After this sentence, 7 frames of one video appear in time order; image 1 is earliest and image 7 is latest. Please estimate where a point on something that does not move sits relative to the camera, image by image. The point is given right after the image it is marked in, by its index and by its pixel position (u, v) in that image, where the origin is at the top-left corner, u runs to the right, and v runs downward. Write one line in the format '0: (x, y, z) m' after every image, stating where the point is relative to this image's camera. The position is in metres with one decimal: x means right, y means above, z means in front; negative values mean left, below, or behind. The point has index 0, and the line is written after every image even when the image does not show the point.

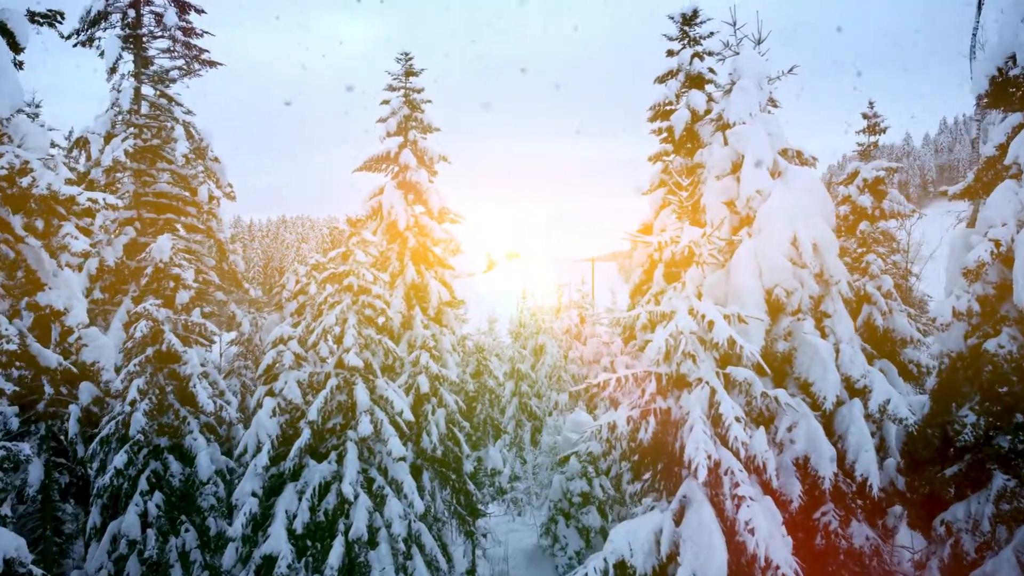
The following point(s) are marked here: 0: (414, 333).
0: (-3.7, -1.7, +19.4) m
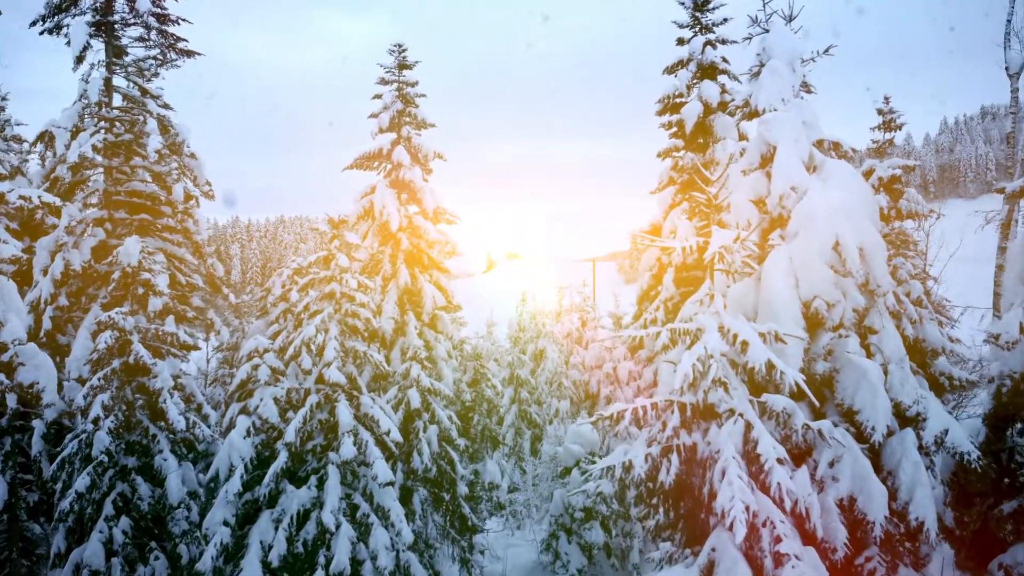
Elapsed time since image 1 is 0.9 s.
0: (-3.7, -1.8, +18.4) m
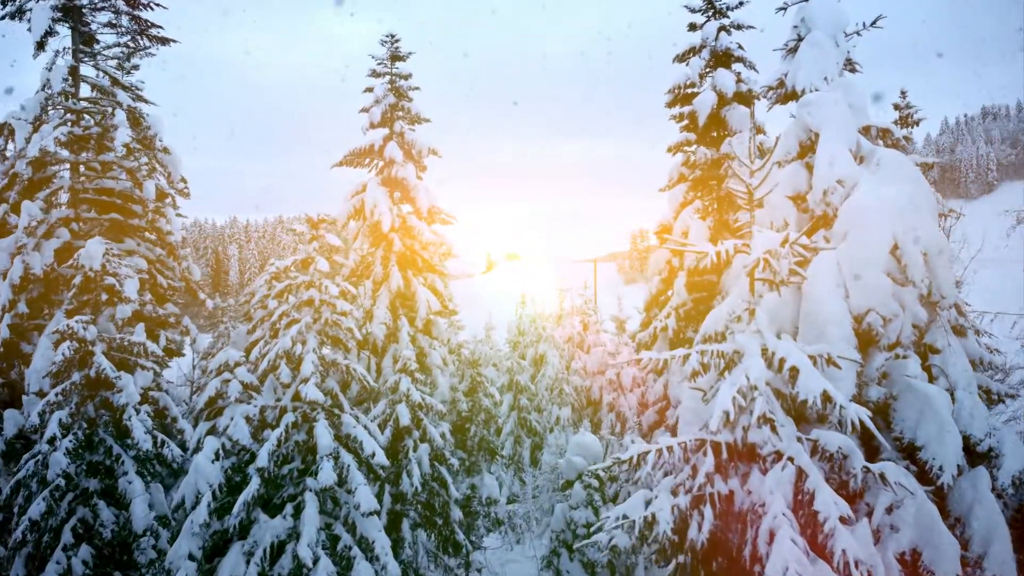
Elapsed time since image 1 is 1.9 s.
0: (-3.8, -2.0, +17.3) m
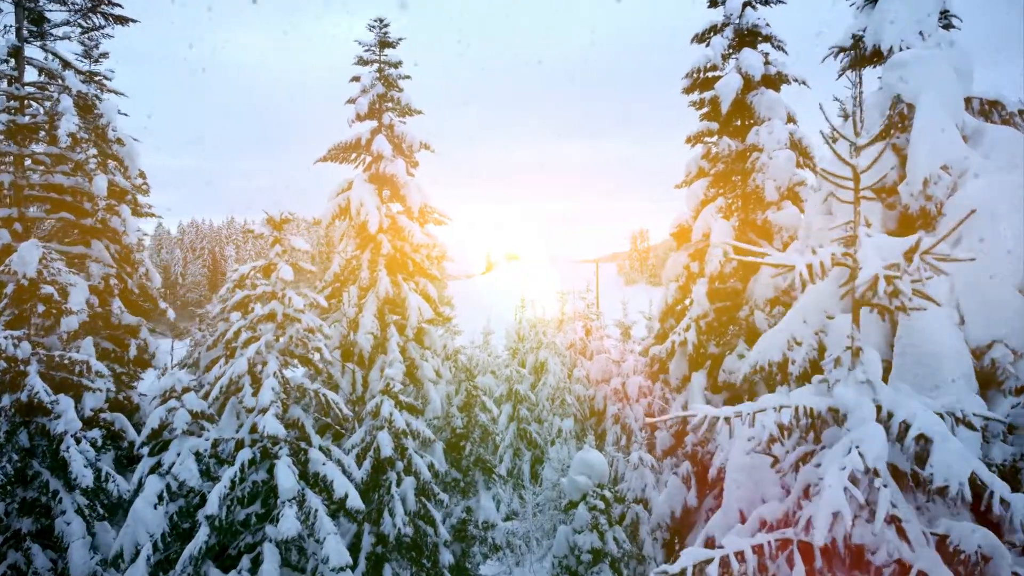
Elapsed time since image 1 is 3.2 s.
0: (-3.8, -2.2, +15.8) m
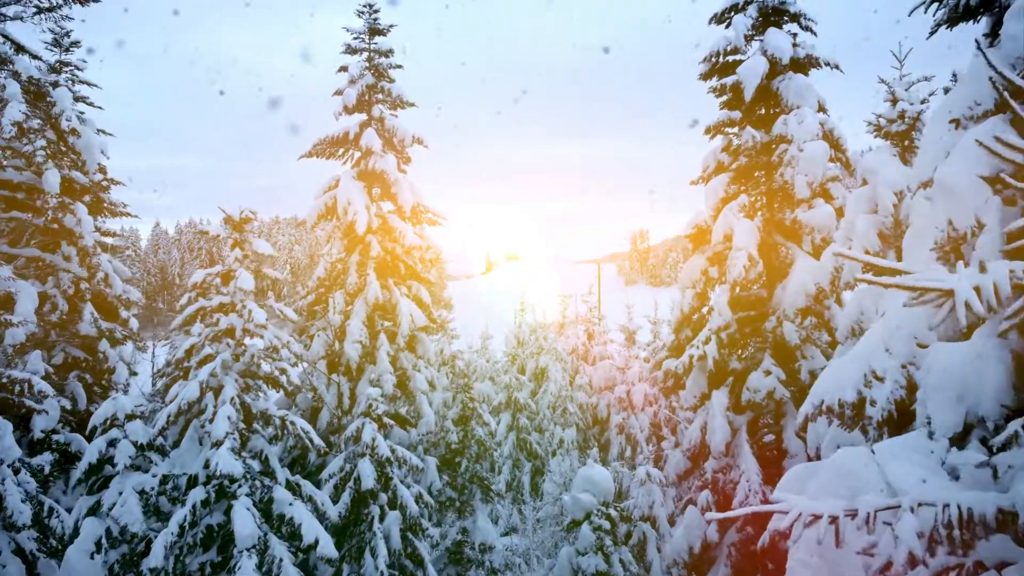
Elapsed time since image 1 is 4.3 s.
0: (-3.9, -2.3, +14.6) m
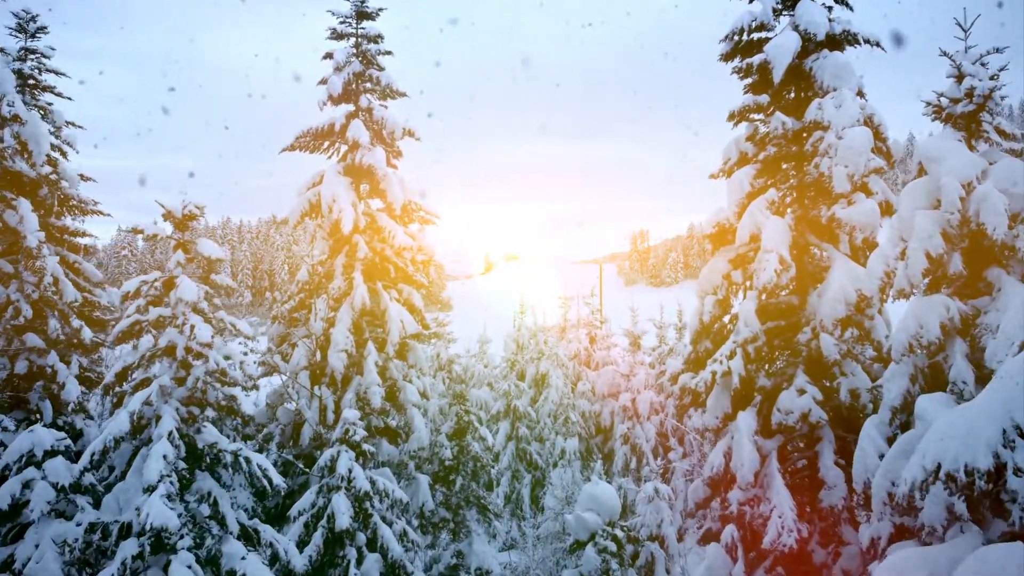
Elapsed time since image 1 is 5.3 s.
0: (-3.9, -2.4, +13.5) m
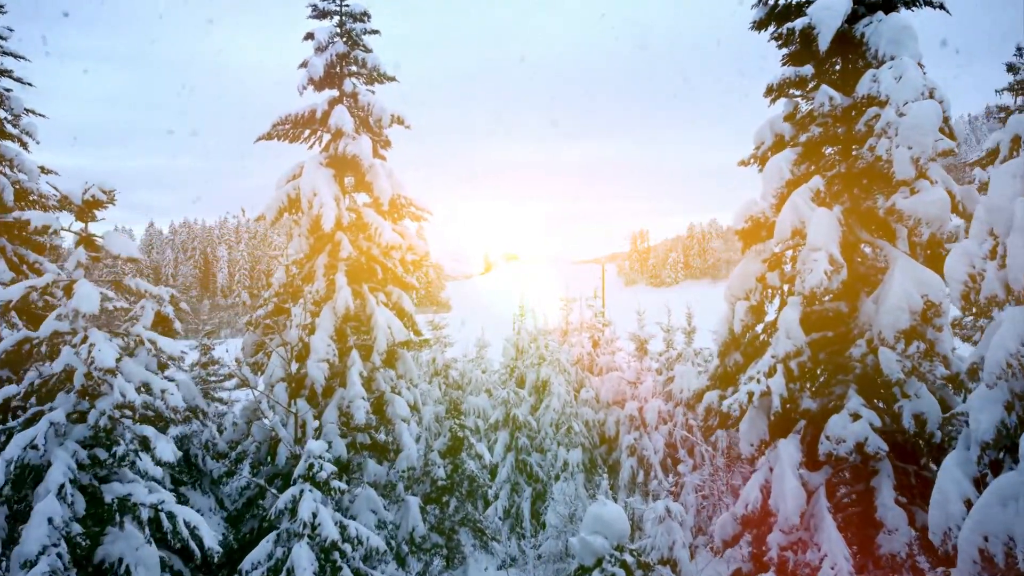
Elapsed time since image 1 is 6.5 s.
0: (-3.9, -2.5, +12.1) m
